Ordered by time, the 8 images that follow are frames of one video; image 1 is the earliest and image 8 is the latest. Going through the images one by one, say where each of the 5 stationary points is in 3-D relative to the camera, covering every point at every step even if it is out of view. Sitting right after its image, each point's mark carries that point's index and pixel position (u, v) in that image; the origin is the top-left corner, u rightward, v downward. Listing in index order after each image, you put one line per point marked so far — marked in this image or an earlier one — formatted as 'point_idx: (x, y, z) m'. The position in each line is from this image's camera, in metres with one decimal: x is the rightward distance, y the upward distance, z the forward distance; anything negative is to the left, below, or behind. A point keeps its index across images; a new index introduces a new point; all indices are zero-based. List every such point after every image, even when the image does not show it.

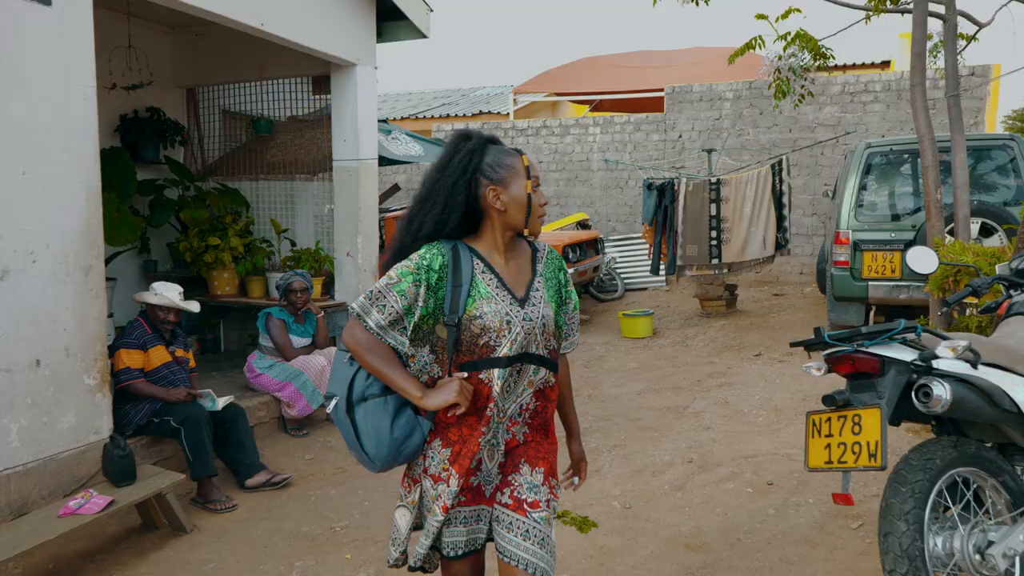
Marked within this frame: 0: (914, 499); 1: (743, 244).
0: (+1.2, -0.6, +2.2) m
1: (+2.6, +0.5, +8.0) m
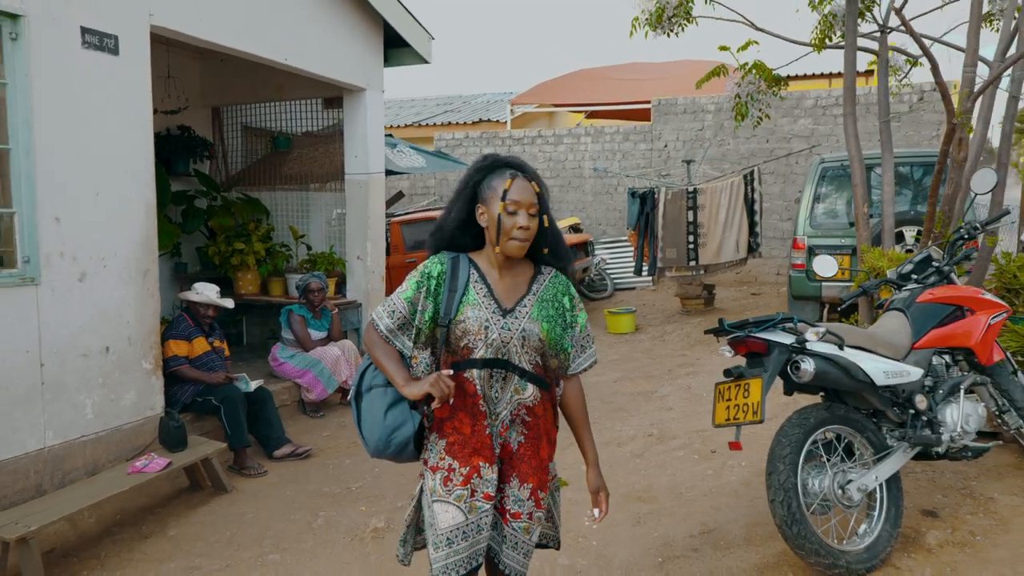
0: (+1.1, -0.7, +3.0) m
1: (+2.5, +0.5, +8.8) m
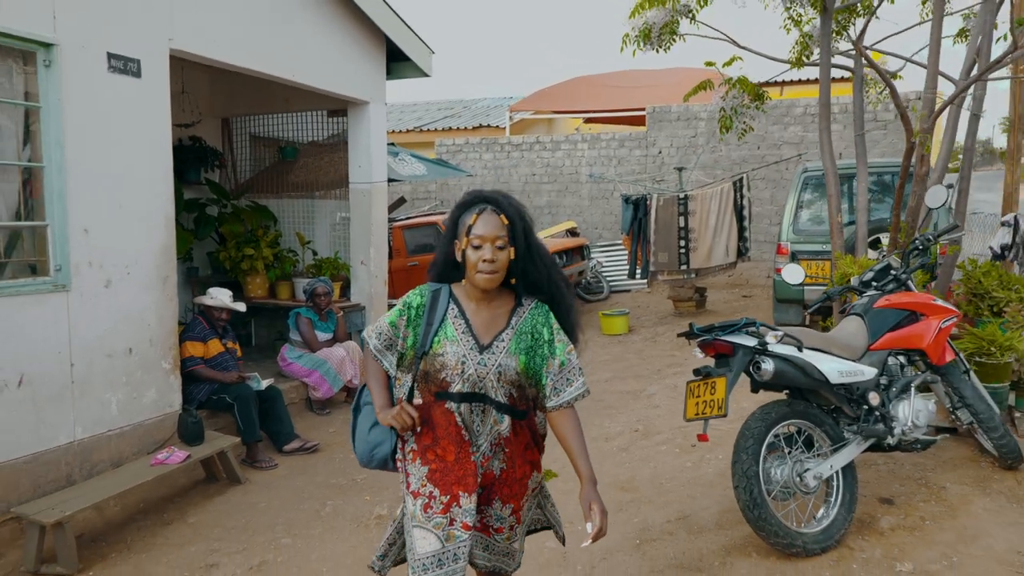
0: (+1.1, -0.7, +3.3) m
1: (+2.5, +0.5, +9.1) m
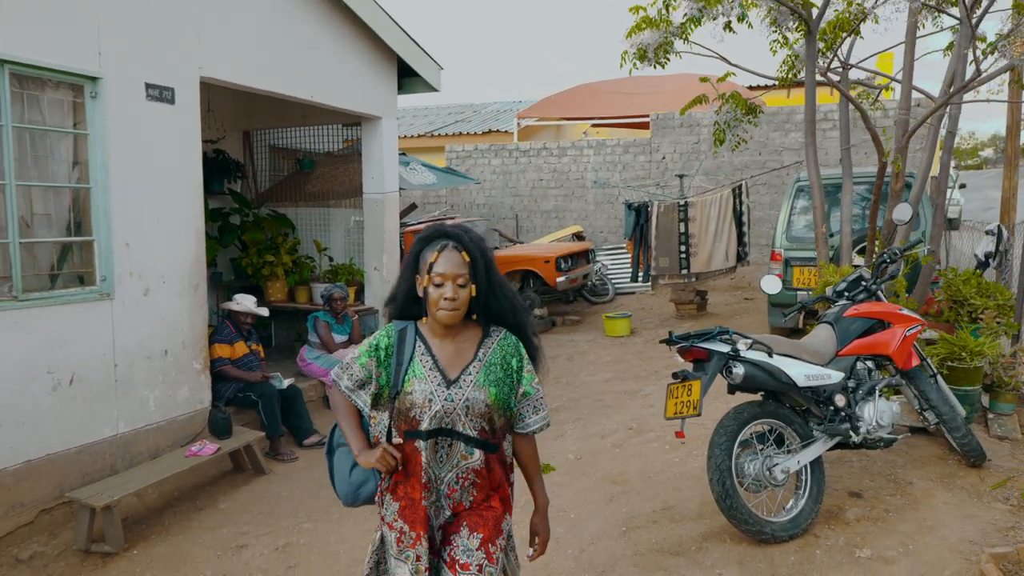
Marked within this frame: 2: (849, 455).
0: (+1.1, -0.7, +3.7) m
1: (+2.6, +0.4, +9.4) m
2: (+2.2, -1.1, +4.6) m
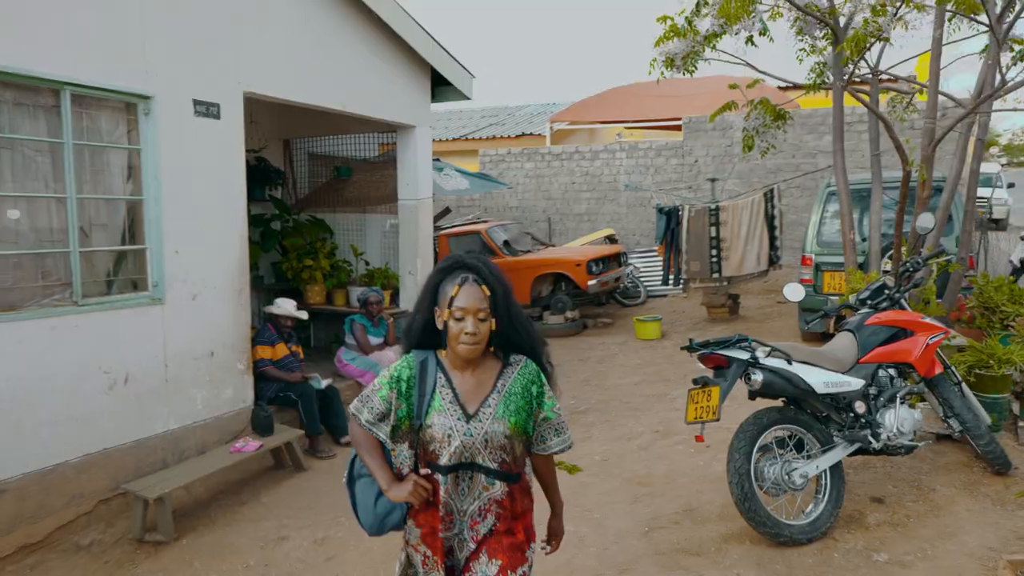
0: (+1.2, -0.8, +3.8) m
1: (+3.0, +0.4, +9.5) m
2: (+2.3, -1.1, +4.7) m
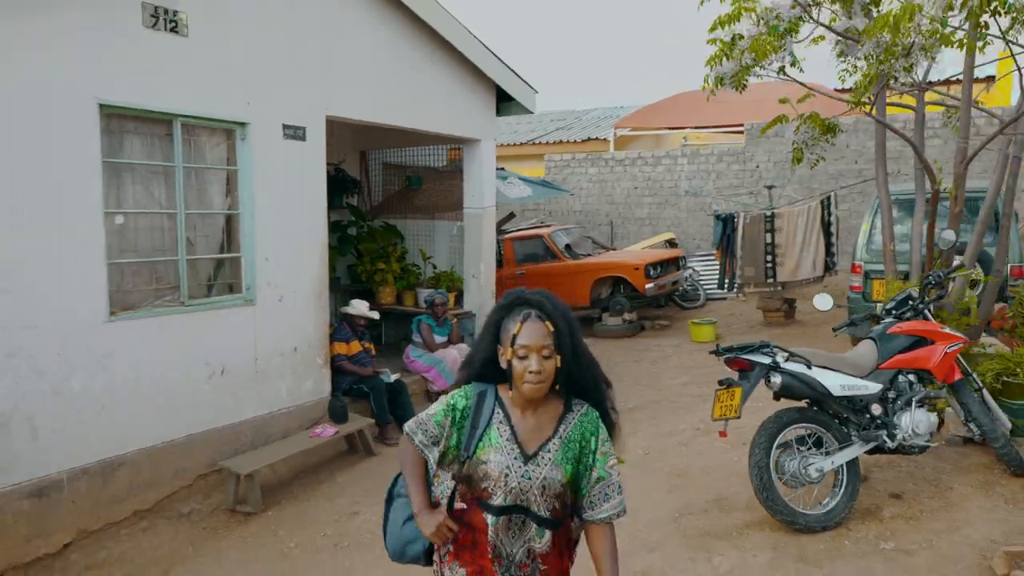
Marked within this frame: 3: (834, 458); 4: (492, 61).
0: (+1.5, -0.9, +4.2) m
1: (+3.8, +0.3, +9.6) m
2: (+2.7, -1.2, +5.0) m
3: (+1.9, -1.0, +4.2) m
4: (-0.2, +2.5, +8.0) m
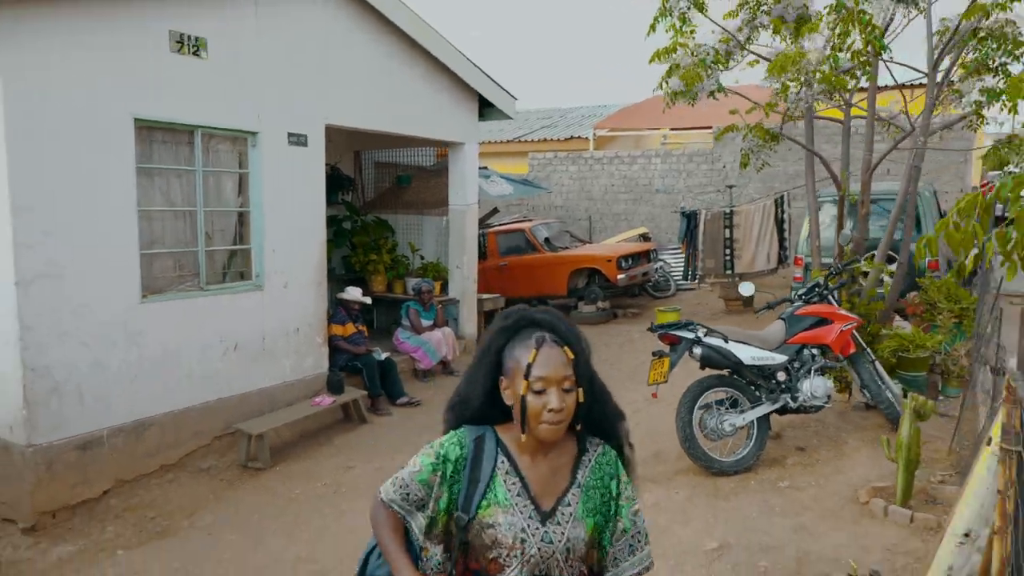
0: (+1.2, -0.8, +5.1) m
1: (+3.5, +0.4, +10.6) m
2: (+2.4, -1.1, +5.9) m
3: (+1.6, -0.9, +5.1) m
4: (-0.5, +2.6, +8.9) m
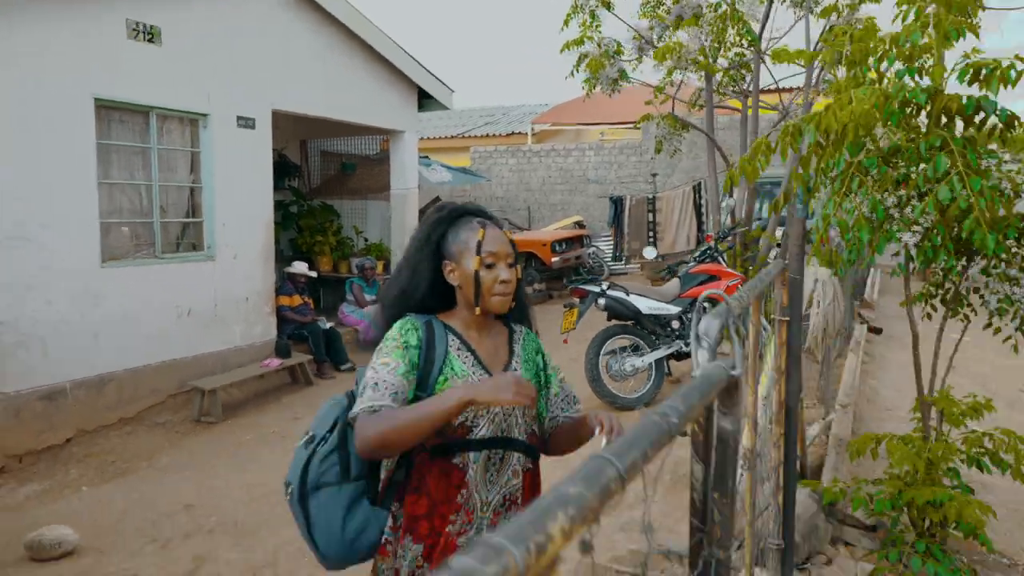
0: (+0.7, -0.4, +5.9) m
1: (+2.5, +0.8, +11.5) m
2: (+1.8, -0.8, +6.7) m
3: (+1.1, -0.6, +5.9) m
4: (-1.3, +2.9, +9.6) m
